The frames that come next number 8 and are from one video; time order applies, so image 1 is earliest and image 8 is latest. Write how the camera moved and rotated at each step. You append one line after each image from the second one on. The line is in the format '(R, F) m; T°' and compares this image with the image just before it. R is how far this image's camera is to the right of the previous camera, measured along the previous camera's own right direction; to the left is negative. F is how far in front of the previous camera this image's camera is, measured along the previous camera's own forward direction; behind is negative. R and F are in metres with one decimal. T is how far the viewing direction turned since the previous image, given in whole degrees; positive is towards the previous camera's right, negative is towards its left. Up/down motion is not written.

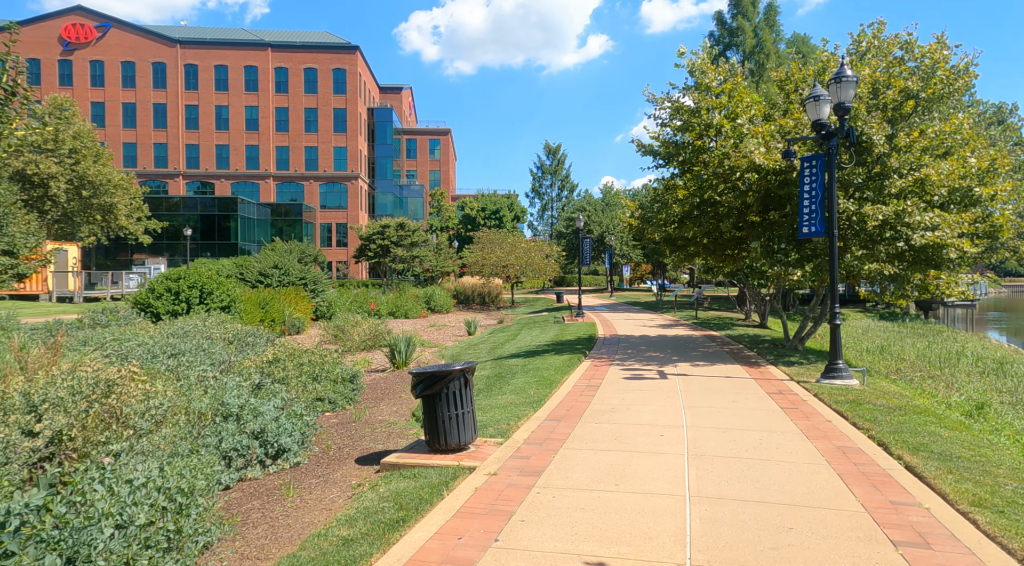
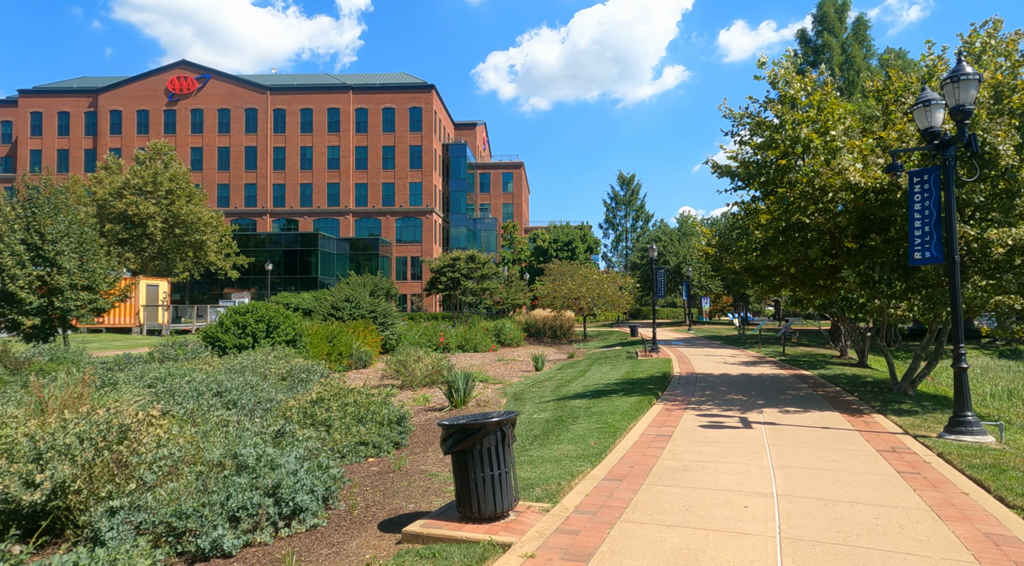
(+0.2, +1.0) m; -6°
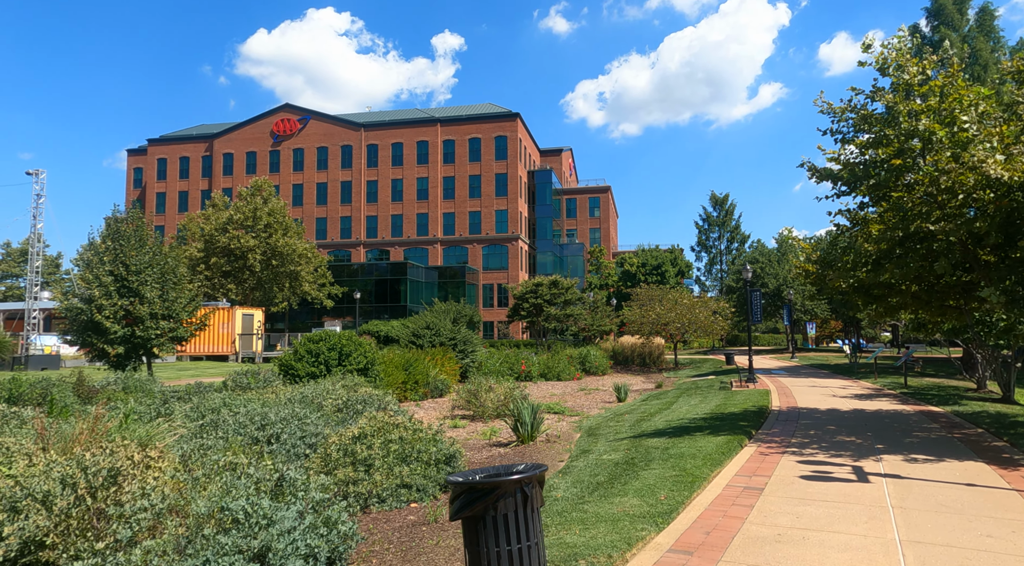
(+0.4, +1.2) m; -8°
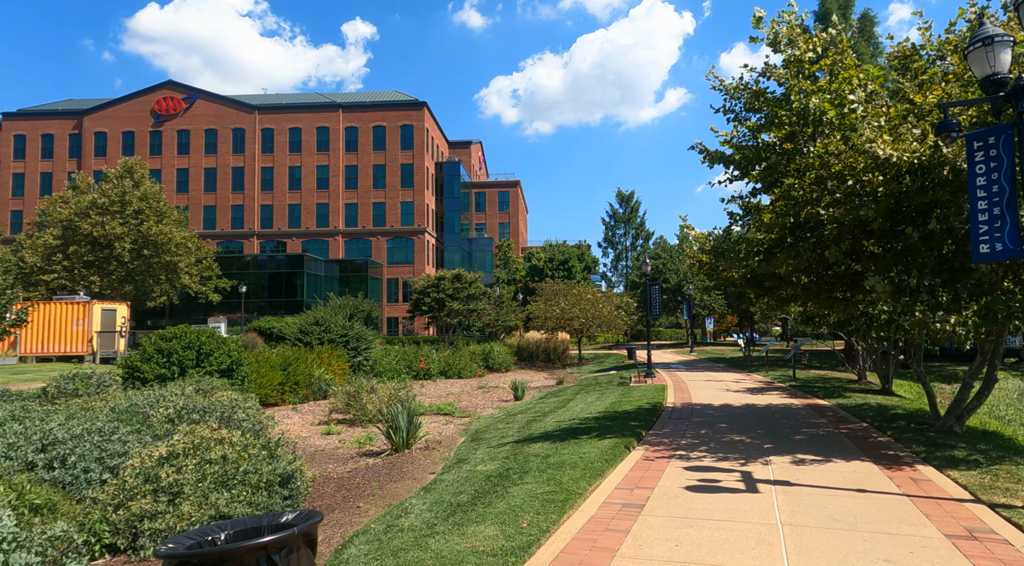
(+0.6, +1.1) m; +7°
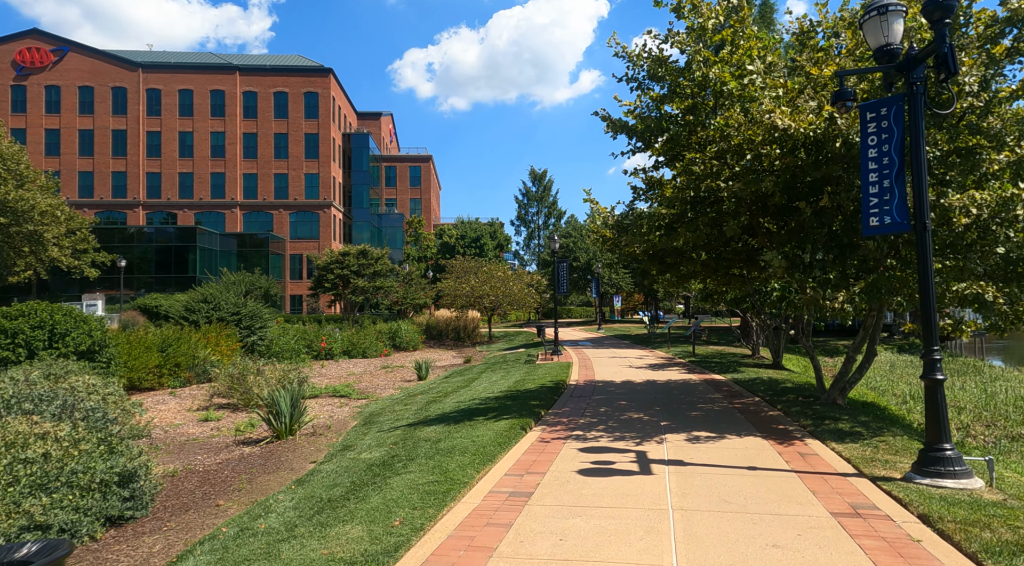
(+0.3, +0.5) m; +7°
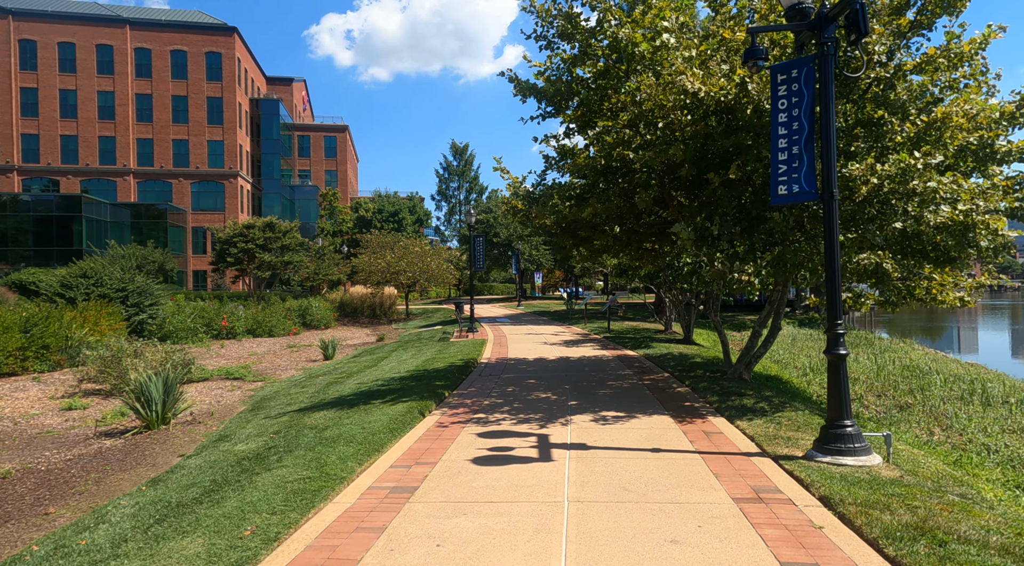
(+0.3, +0.6) m; +6°
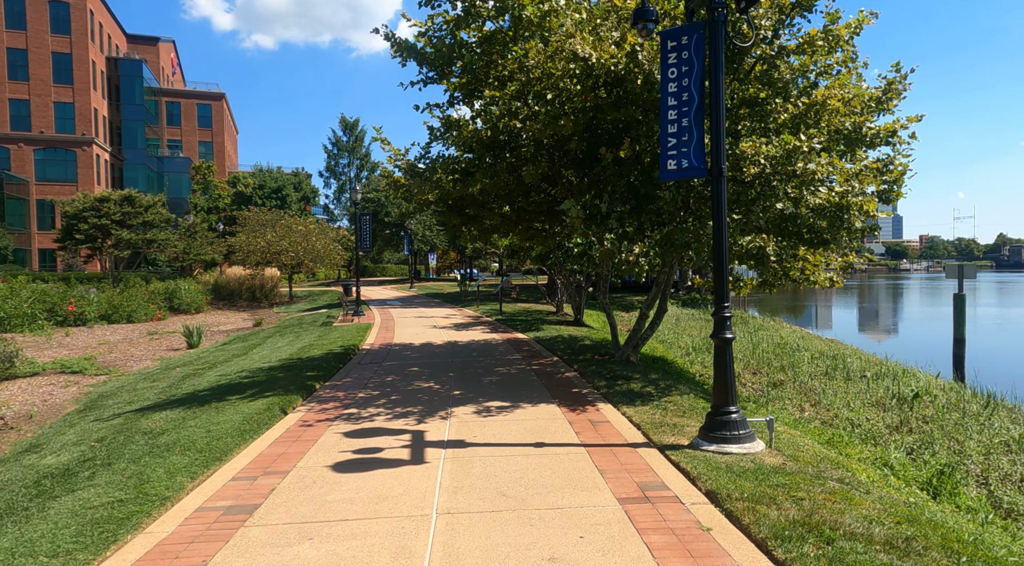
(+0.2, +0.7) m; +9°
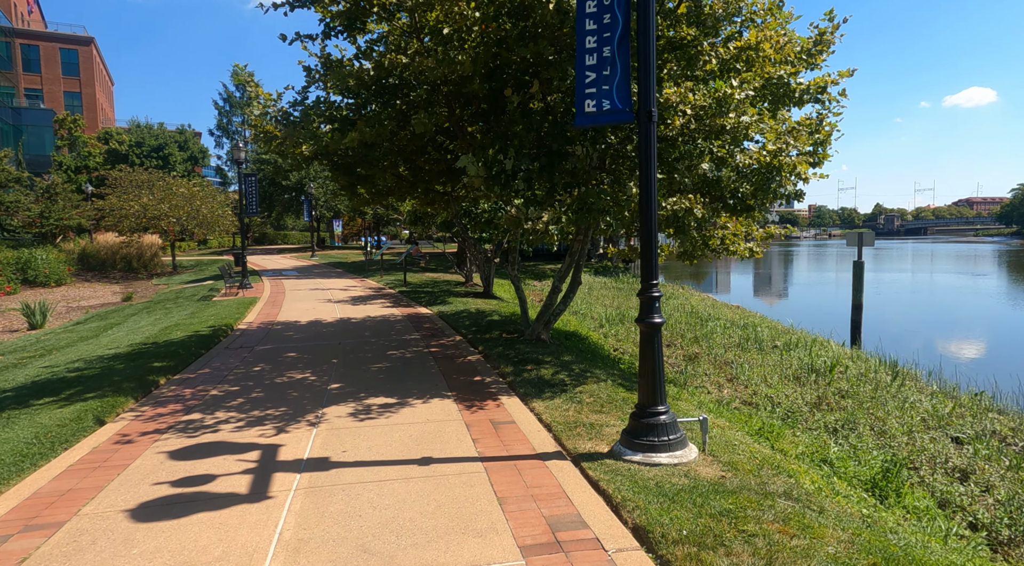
(+0.3, +1.4) m; +7°
